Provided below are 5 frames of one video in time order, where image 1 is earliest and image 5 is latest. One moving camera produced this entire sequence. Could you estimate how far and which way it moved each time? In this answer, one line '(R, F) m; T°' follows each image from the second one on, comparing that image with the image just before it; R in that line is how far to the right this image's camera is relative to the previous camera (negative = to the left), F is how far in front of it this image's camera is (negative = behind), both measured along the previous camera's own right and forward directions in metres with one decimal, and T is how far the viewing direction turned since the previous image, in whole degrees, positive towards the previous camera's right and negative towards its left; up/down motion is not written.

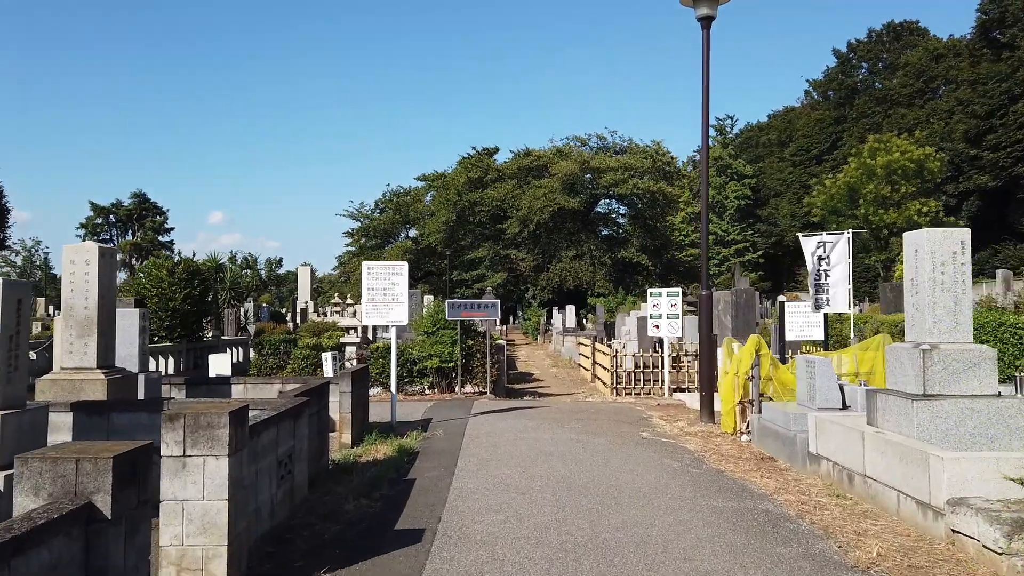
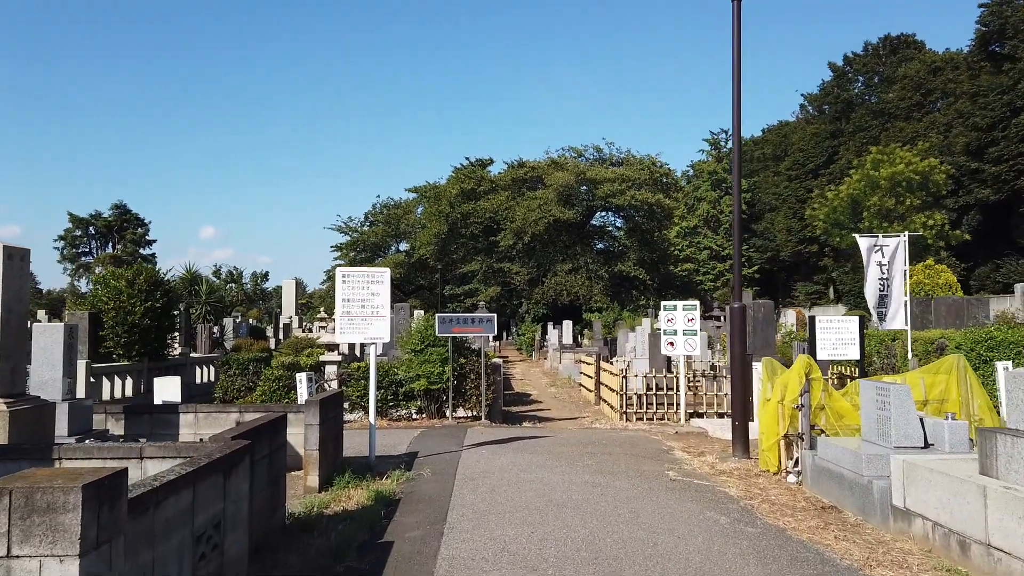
(-0.1, +1.6) m; +1°
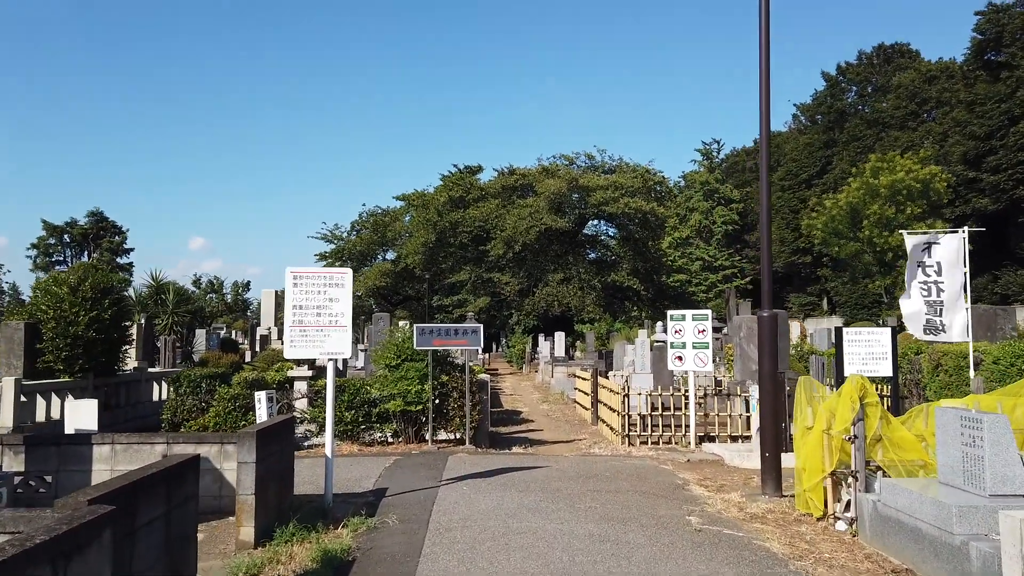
(0.0, +1.5) m; +1°
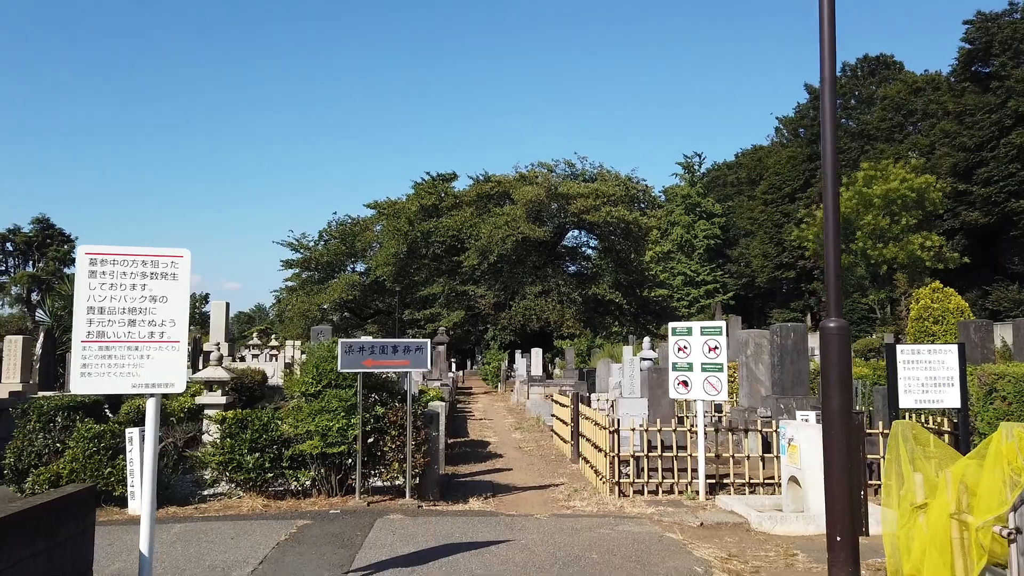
(+0.3, +2.7) m; +1°
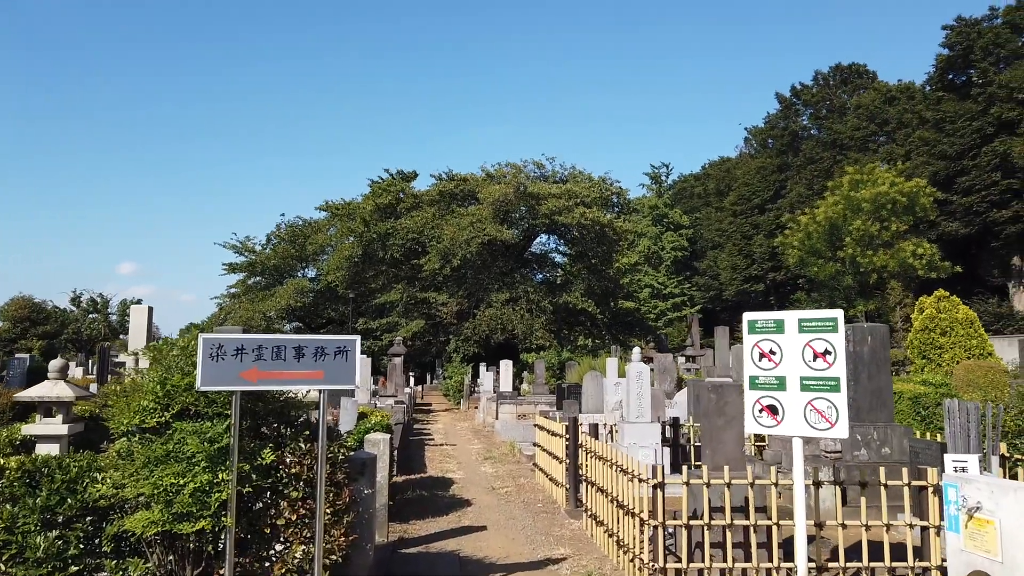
(-0.2, +3.6) m; +3°
